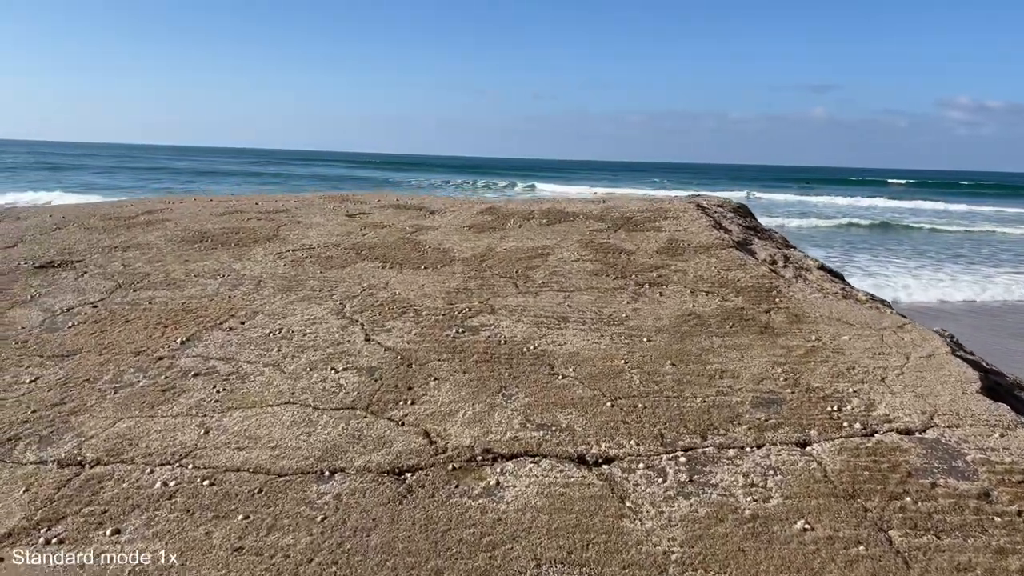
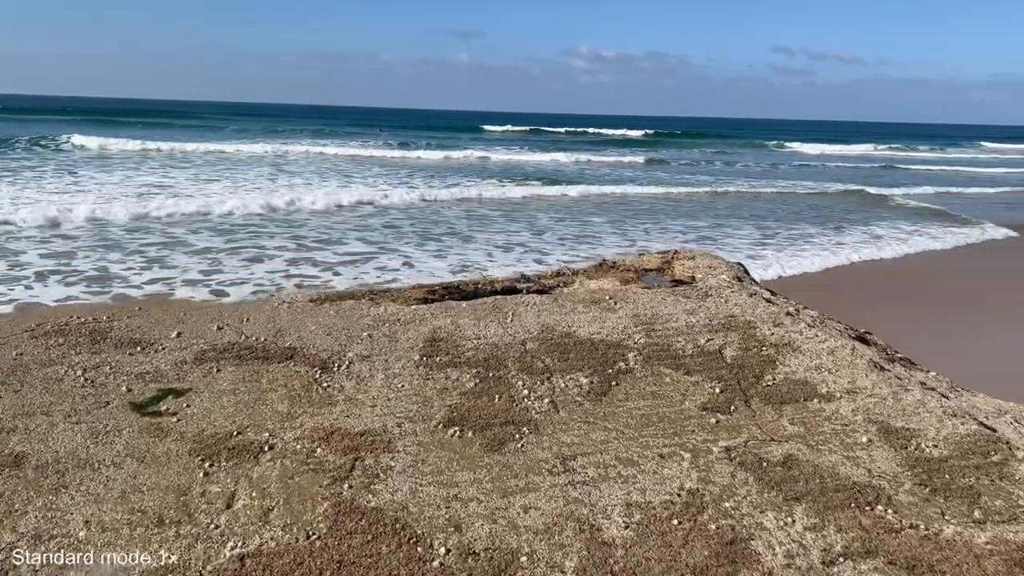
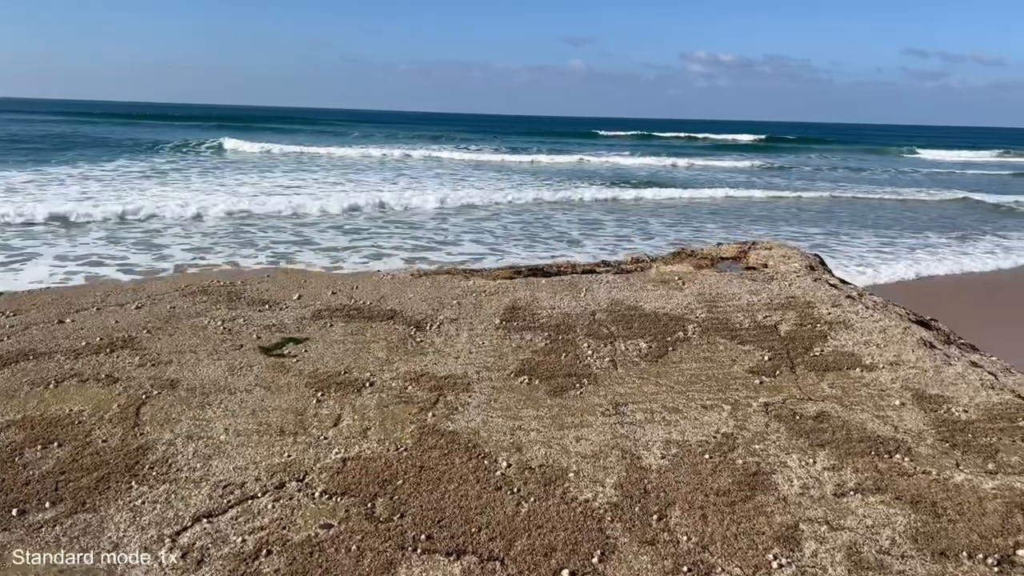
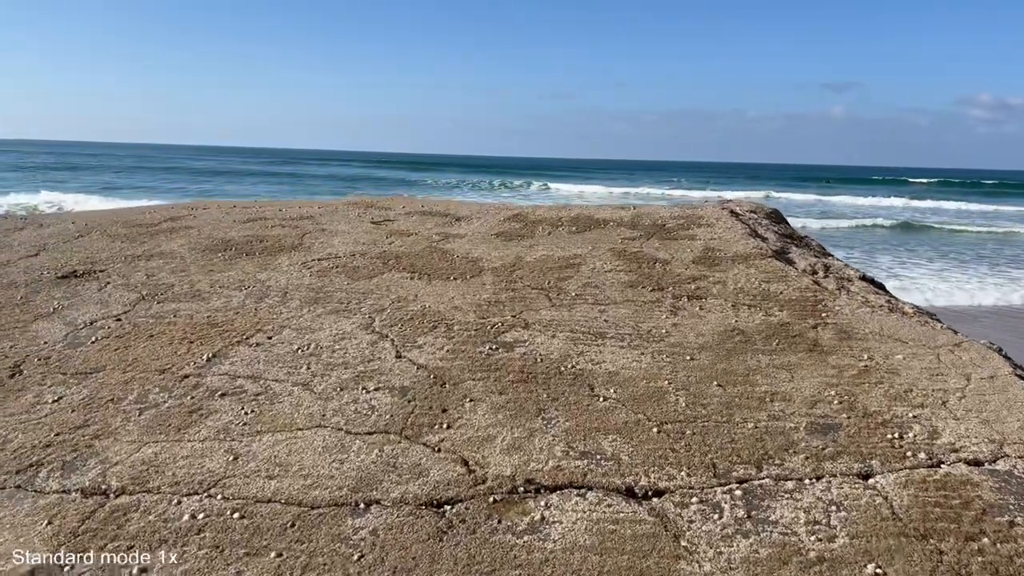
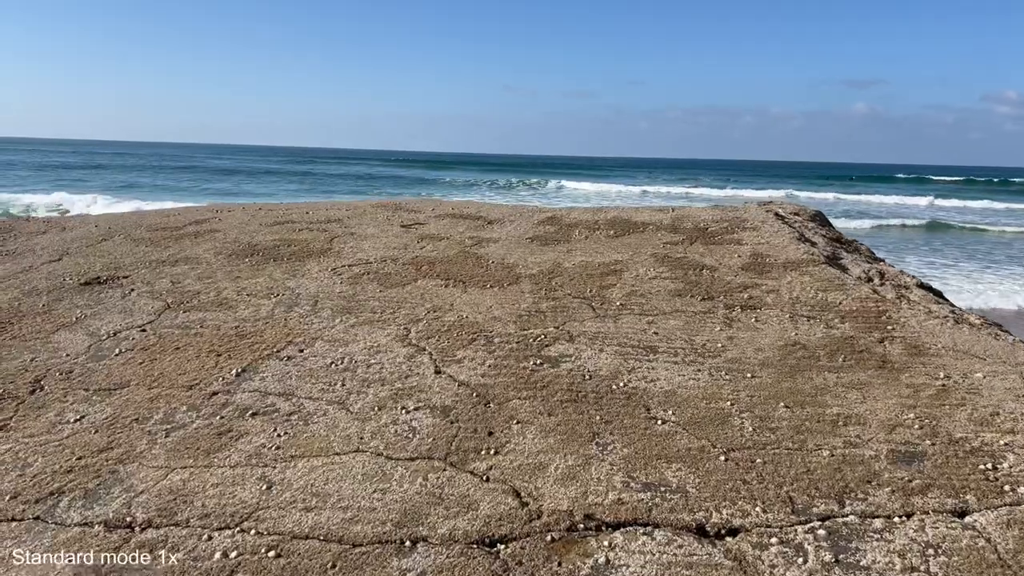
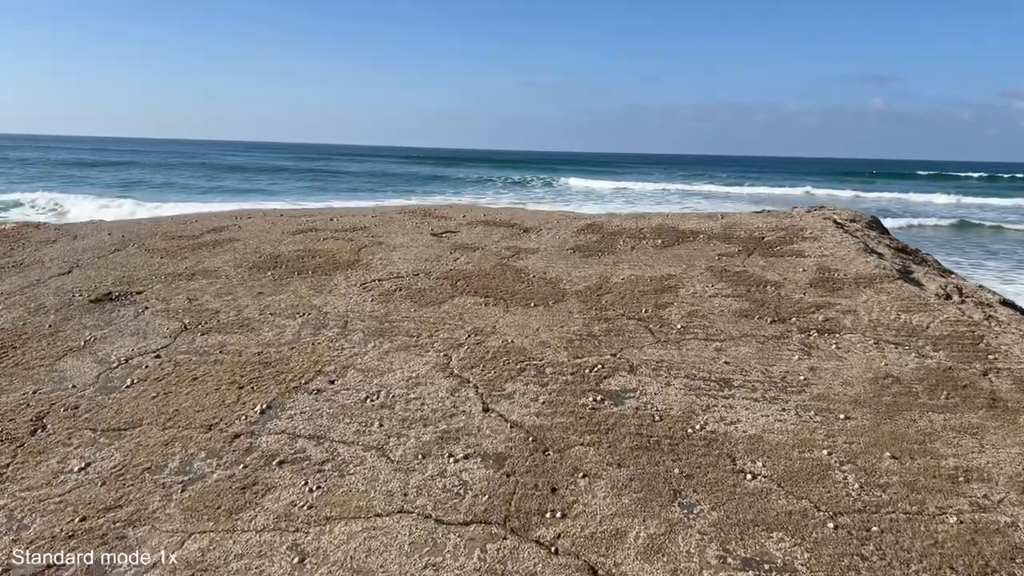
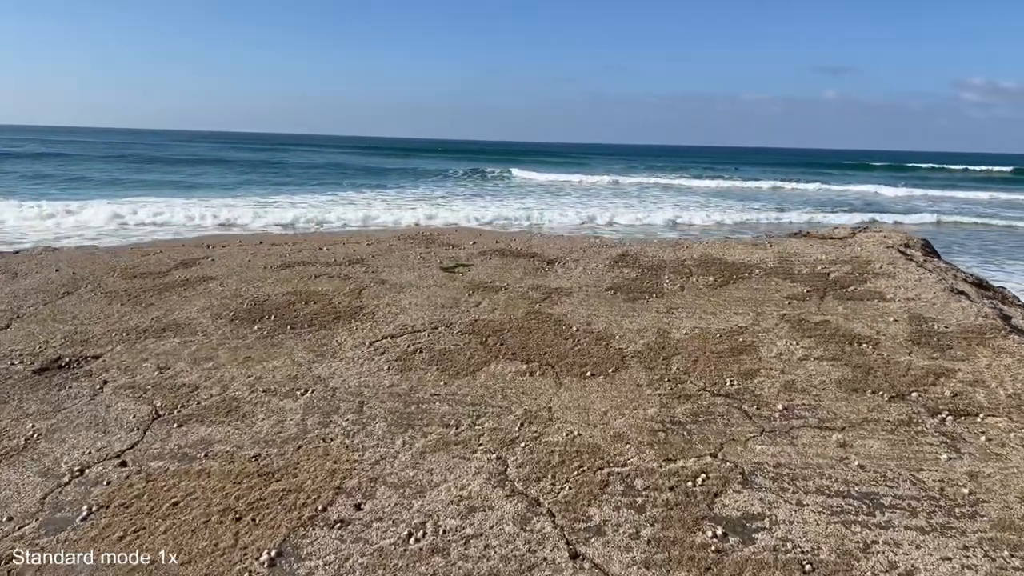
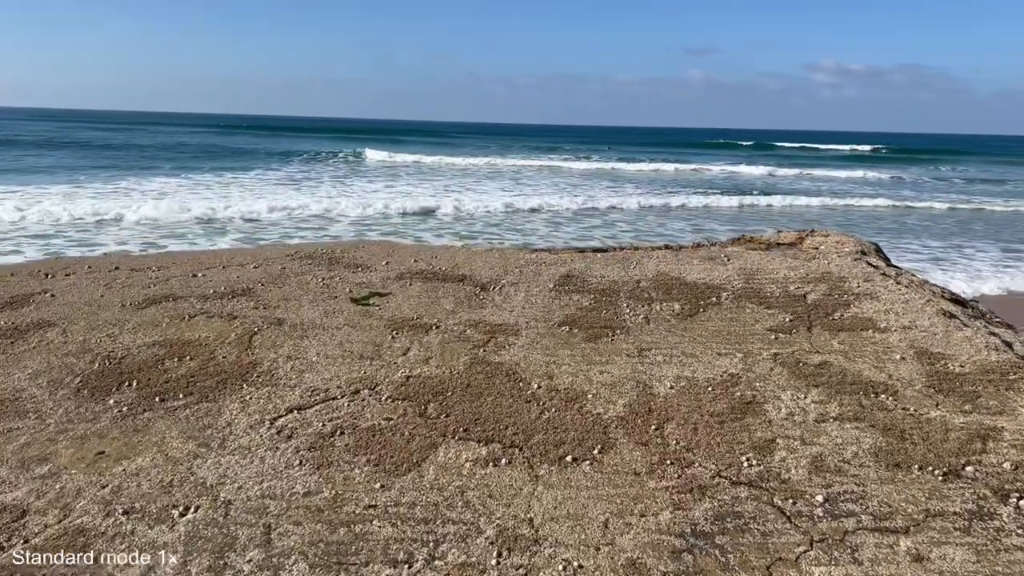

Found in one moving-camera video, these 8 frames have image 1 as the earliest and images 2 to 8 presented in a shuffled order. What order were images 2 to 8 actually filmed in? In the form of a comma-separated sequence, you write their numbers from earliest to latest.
4, 5, 6, 7, 8, 3, 2
